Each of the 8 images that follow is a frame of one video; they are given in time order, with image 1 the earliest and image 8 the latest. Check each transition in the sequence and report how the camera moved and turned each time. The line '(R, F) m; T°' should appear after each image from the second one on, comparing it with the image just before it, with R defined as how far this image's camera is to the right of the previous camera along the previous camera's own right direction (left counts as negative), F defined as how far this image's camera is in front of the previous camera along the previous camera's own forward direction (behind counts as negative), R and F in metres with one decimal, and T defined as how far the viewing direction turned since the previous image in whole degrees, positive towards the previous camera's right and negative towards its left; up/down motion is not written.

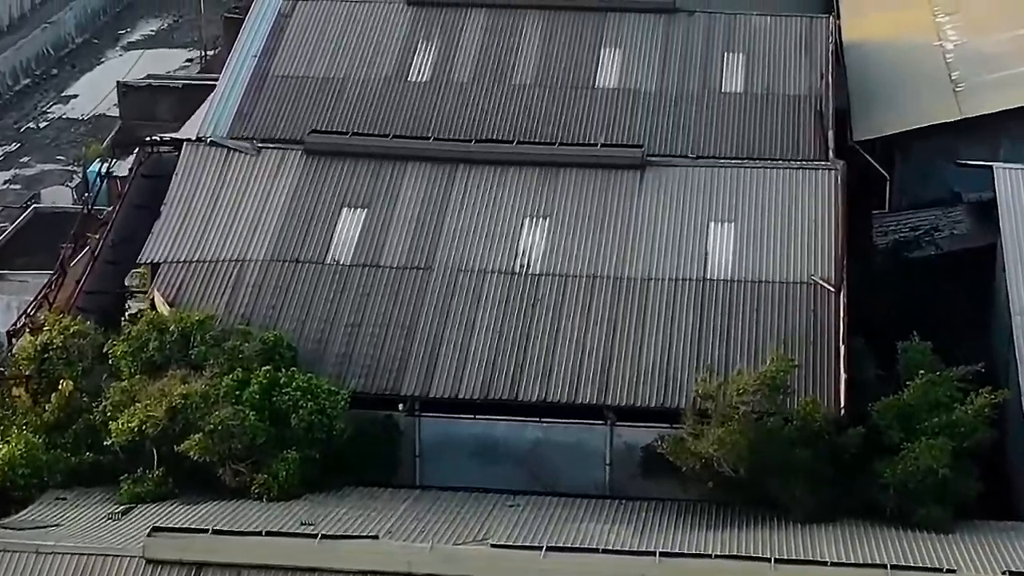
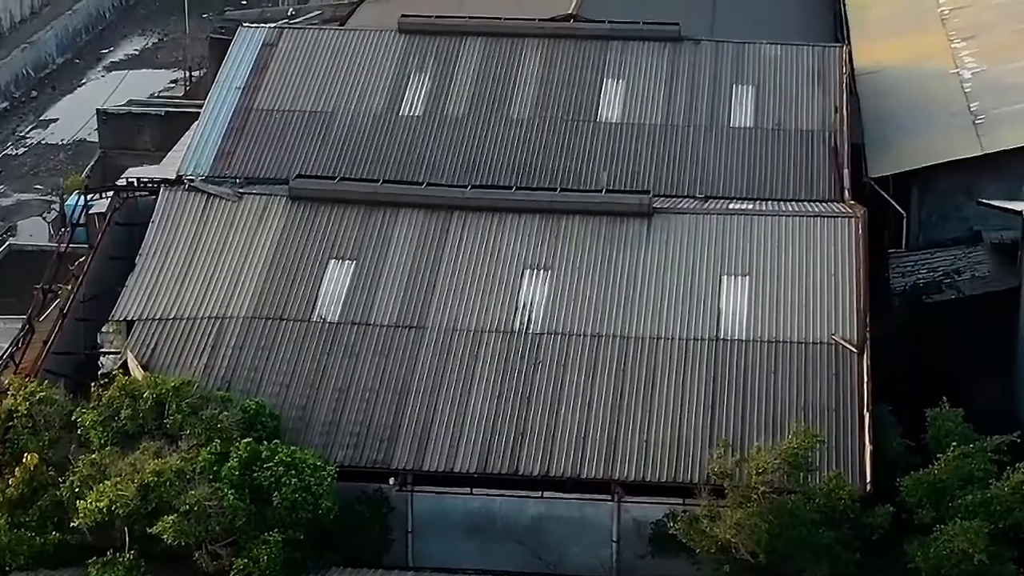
(-0.1, +1.4) m; 0°
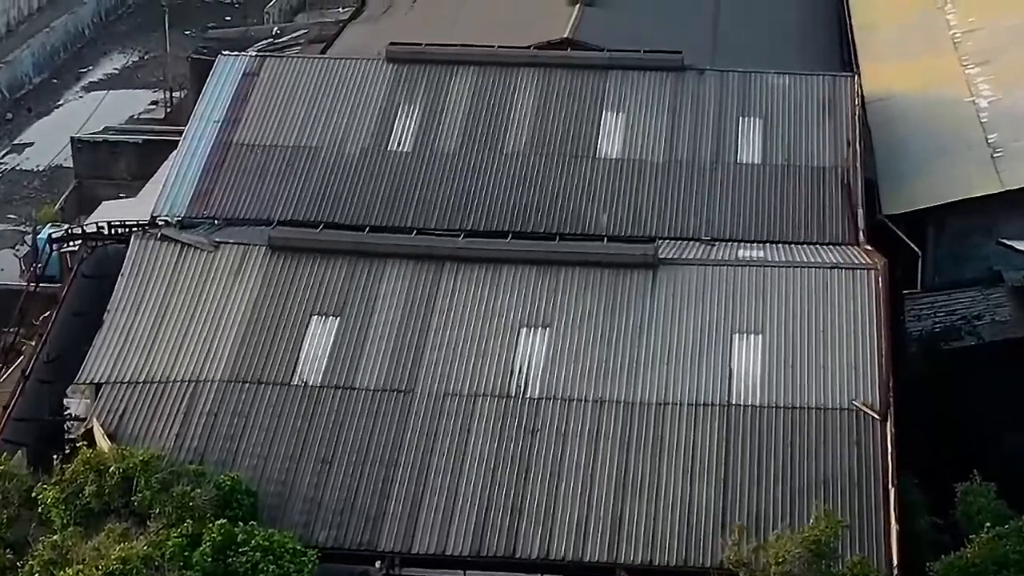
(0.0, +1.4) m; 0°
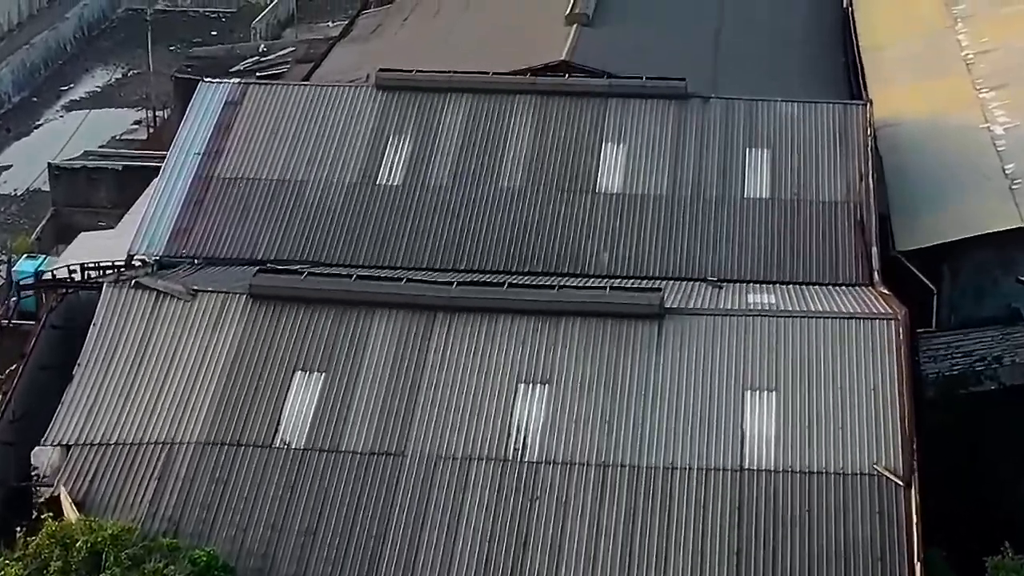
(0.0, +1.2) m; 0°
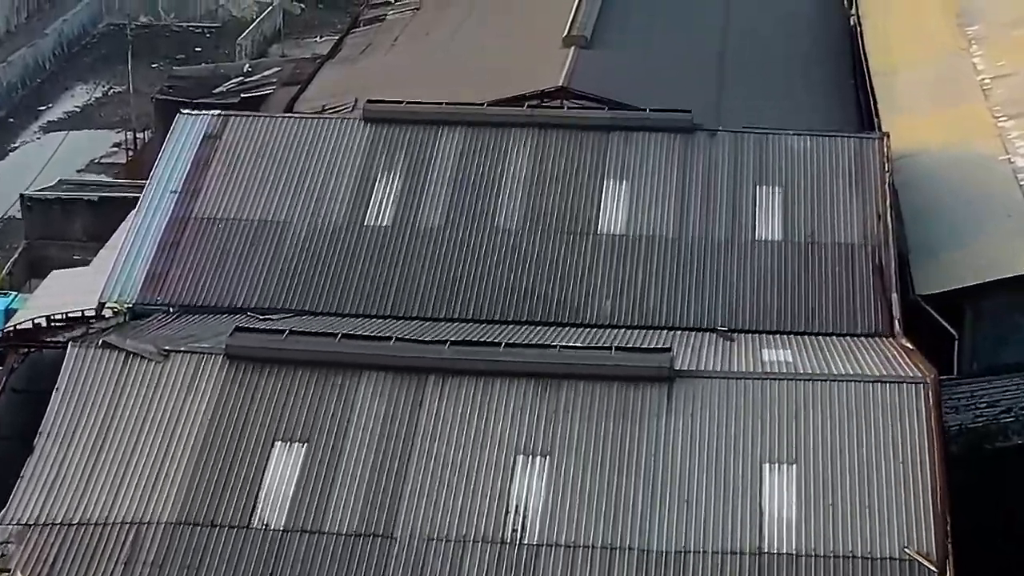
(0.0, +1.4) m; 0°
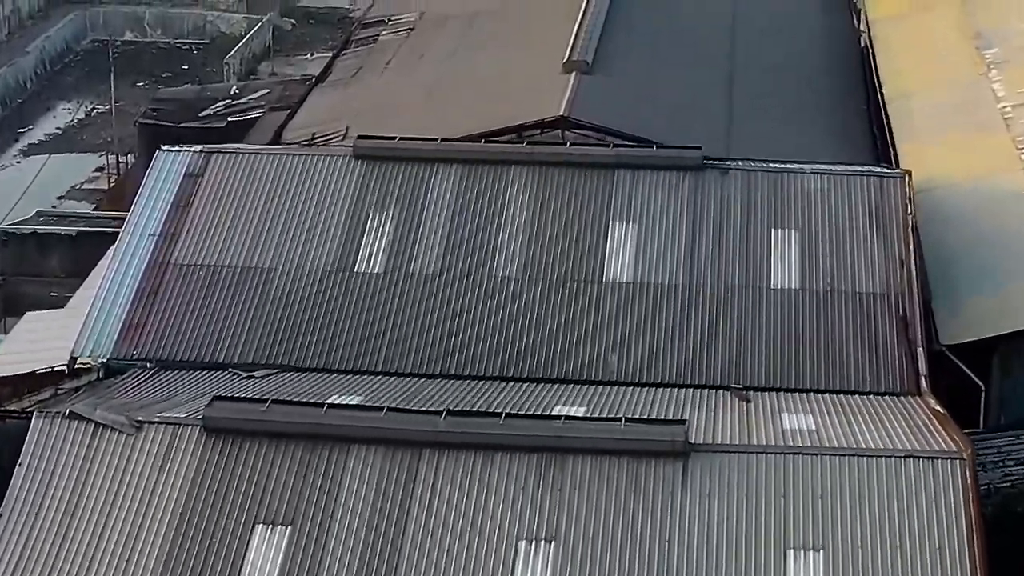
(-0.1, +1.3) m; 0°
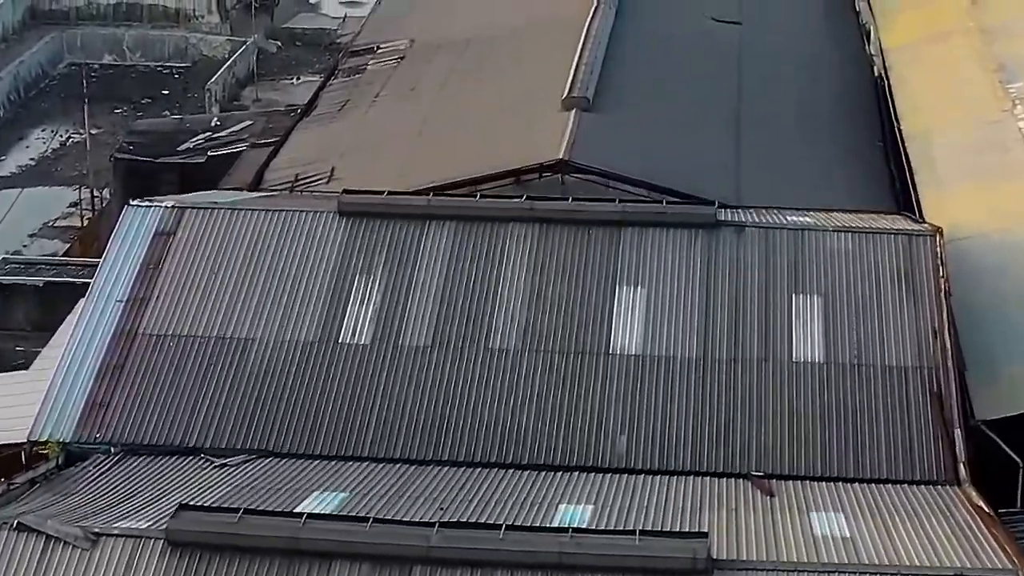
(-0.1, +1.7) m; 0°
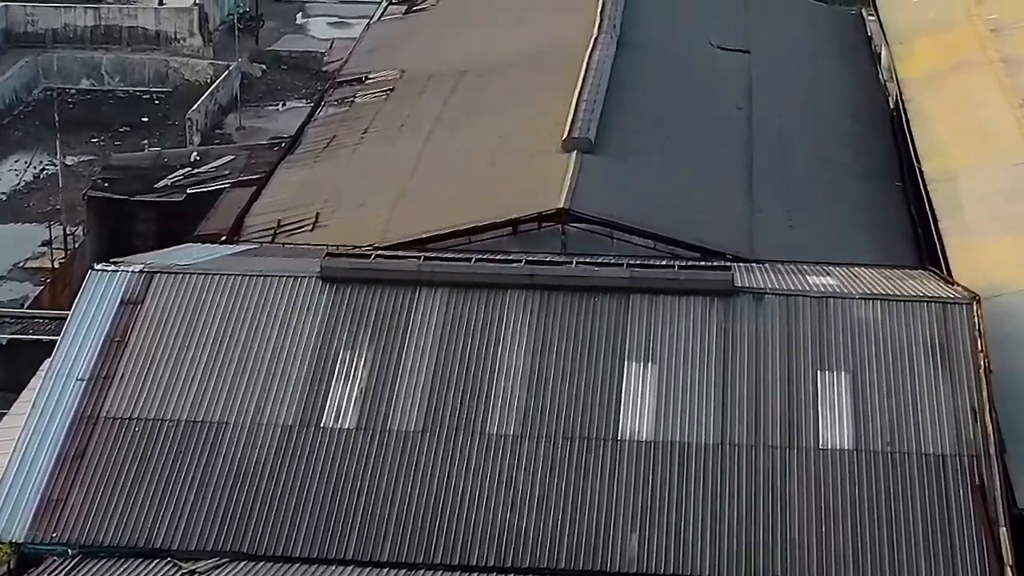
(-0.1, +1.7) m; 0°
